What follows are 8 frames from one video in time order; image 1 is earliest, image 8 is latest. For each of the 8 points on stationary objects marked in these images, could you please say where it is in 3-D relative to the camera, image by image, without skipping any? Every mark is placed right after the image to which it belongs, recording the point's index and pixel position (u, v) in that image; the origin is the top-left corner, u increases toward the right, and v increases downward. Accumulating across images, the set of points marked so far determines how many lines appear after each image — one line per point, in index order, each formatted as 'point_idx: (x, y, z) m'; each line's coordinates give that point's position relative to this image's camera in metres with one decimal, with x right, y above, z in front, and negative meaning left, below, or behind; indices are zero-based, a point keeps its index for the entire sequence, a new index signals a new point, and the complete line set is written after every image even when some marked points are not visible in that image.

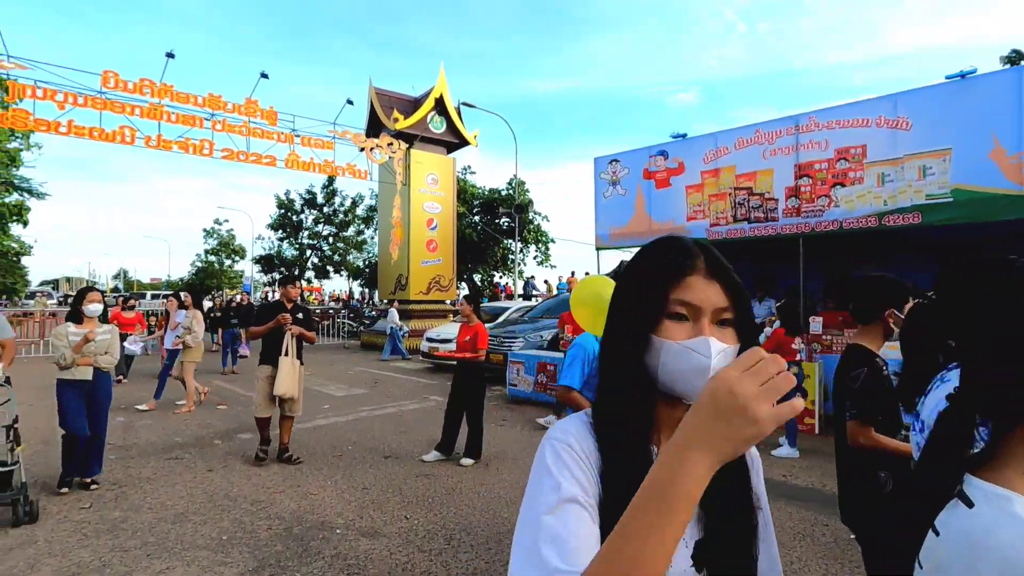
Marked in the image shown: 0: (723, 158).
0: (+3.3, +2.0, +8.4) m
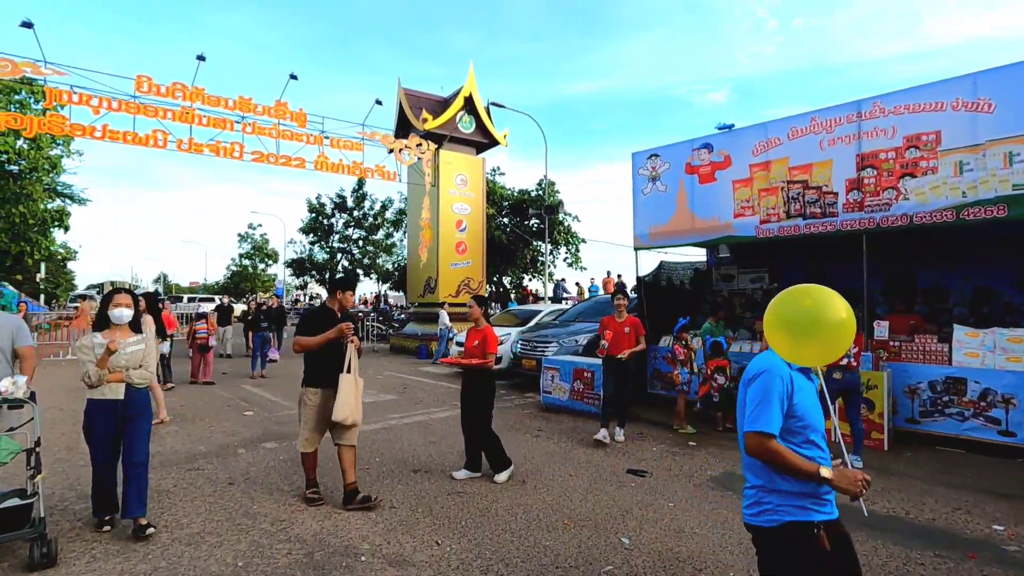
0: (+3.8, +2.0, +7.8) m
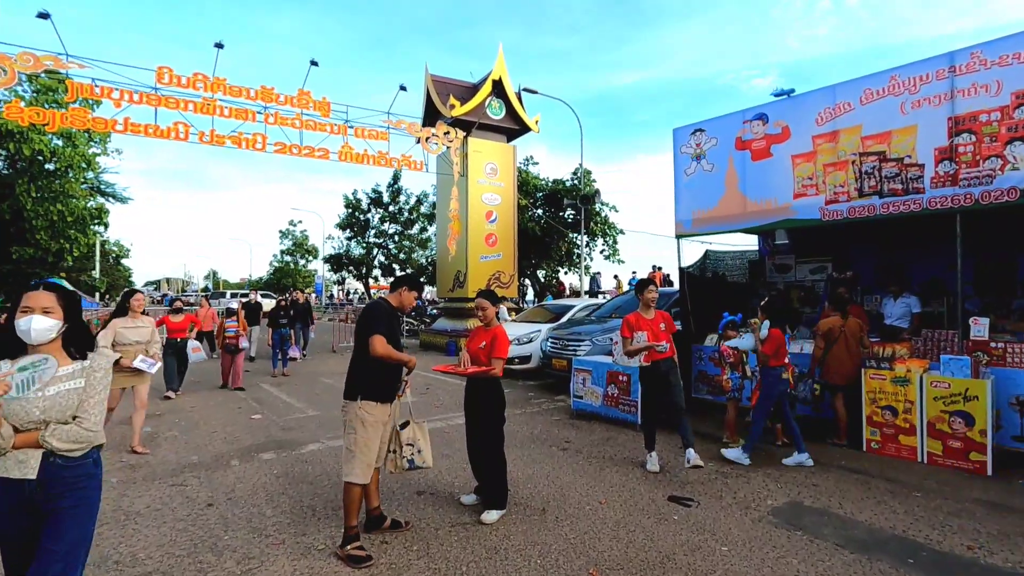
0: (+4.1, +2.1, +6.6) m
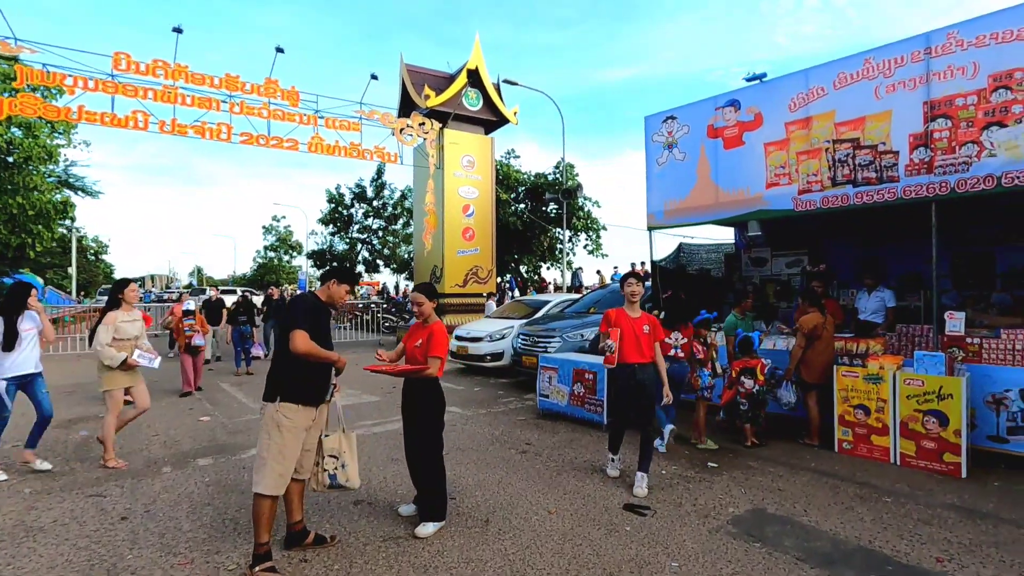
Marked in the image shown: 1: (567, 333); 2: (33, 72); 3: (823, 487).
0: (+3.6, +2.2, +6.4) m
1: (+0.9, -0.8, +9.2) m
2: (-10.5, +4.7, +11.7) m
3: (+2.8, -1.8, +4.7) m
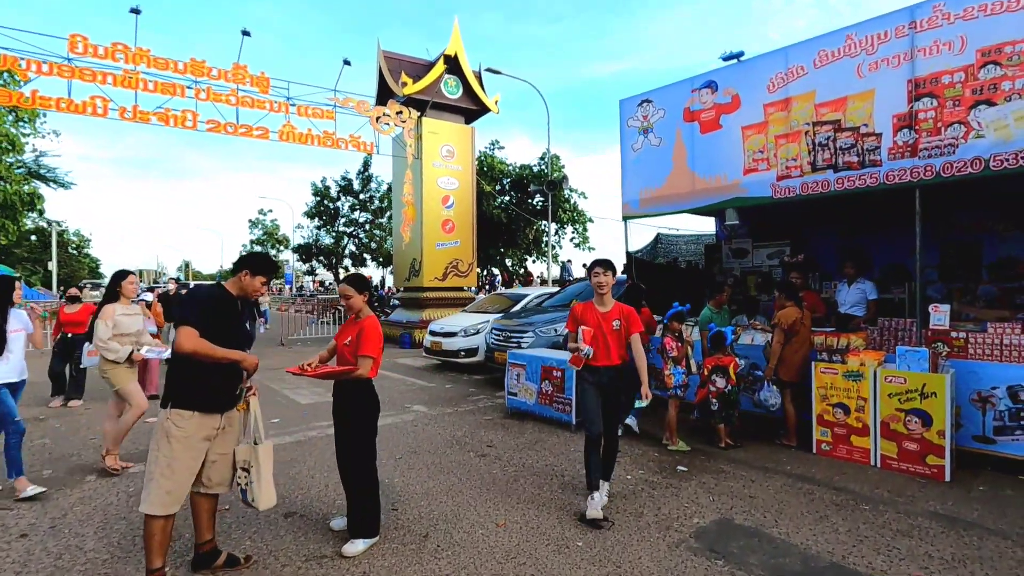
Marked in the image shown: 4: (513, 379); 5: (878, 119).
0: (+3.2, +2.3, +6.0) m
1: (+0.5, -0.7, +8.8) m
2: (-11.0, +4.9, +11.2) m
3: (+2.4, -1.7, +4.4) m
4: (0.0, -1.2, +7.1) m
5: (+3.7, +1.7, +5.4) m
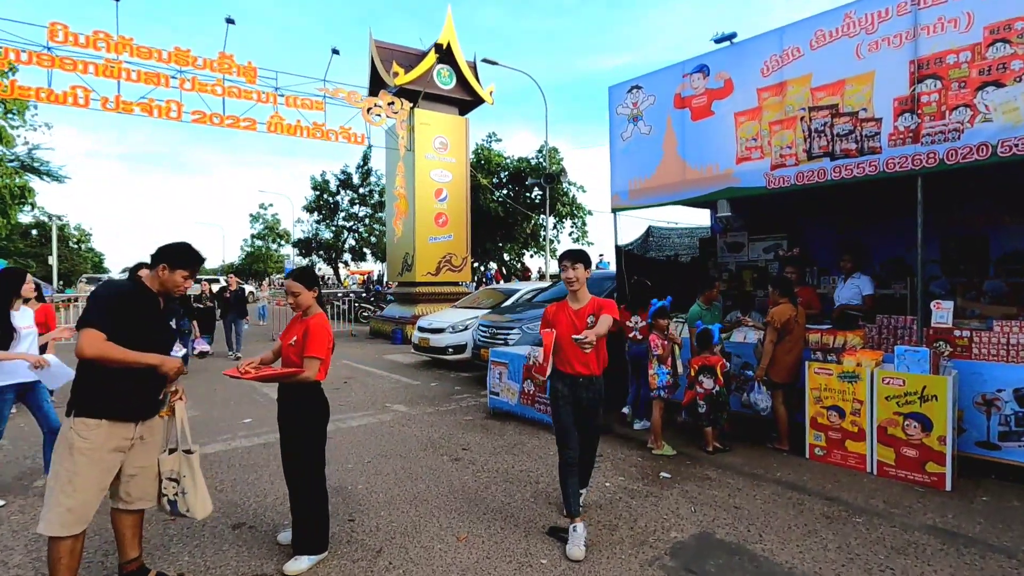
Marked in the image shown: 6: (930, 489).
0: (+2.9, +2.4, +5.6) m
1: (+0.3, -0.6, +8.5) m
2: (-11.2, +5.0, +10.9) m
3: (+2.1, -1.7, +4.1) m
4: (-0.2, -1.1, +6.8) m
5: (+3.5, +1.8, +5.1) m
6: (+3.4, -1.6, +4.4) m
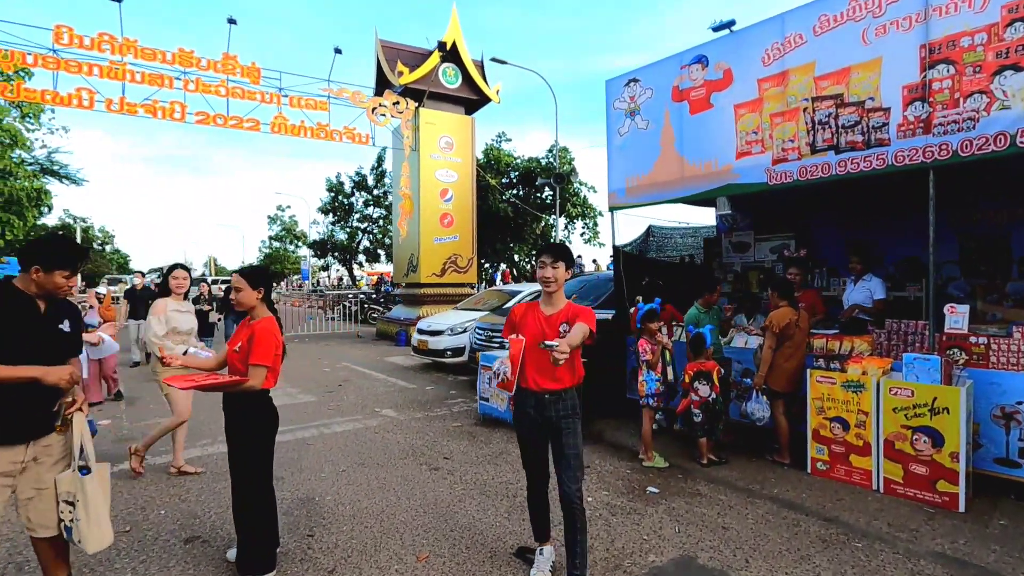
0: (+2.8, +2.3, +5.3) m
1: (+0.2, -0.6, +8.2) m
2: (-11.2, +5.0, +11.0) m
3: (+1.9, -1.7, +3.8) m
4: (-0.3, -1.2, +6.5) m
5: (+3.3, +1.7, +4.7) m
6: (+3.2, -1.7, +4.0) m
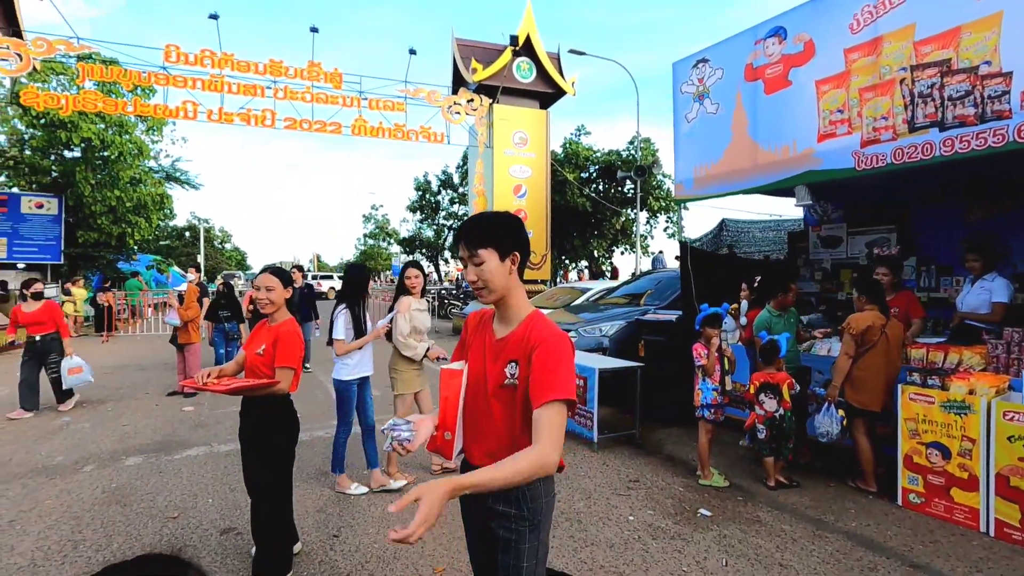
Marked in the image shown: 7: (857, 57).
0: (+3.2, +2.3, +4.6) m
1: (+1.1, -0.6, +7.9) m
2: (-9.6, +5.1, +12.5) m
3: (+2.1, -1.7, +3.2) m
4: (+0.3, -1.1, +6.3) m
5: (+3.6, +1.7, +3.9) m
6: (+3.4, -1.7, +3.2) m
7: (+3.1, +2.1, +4.8) m
